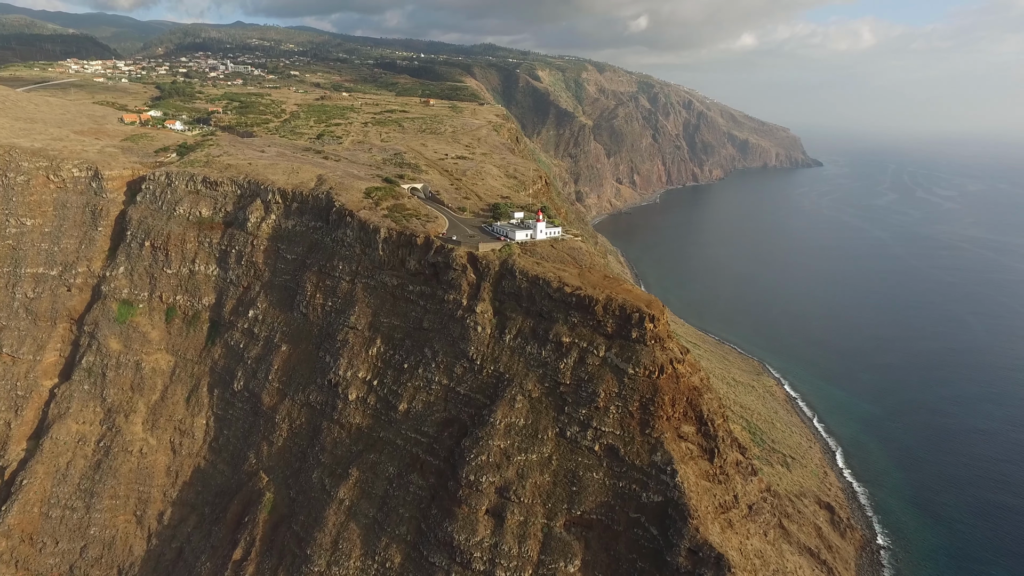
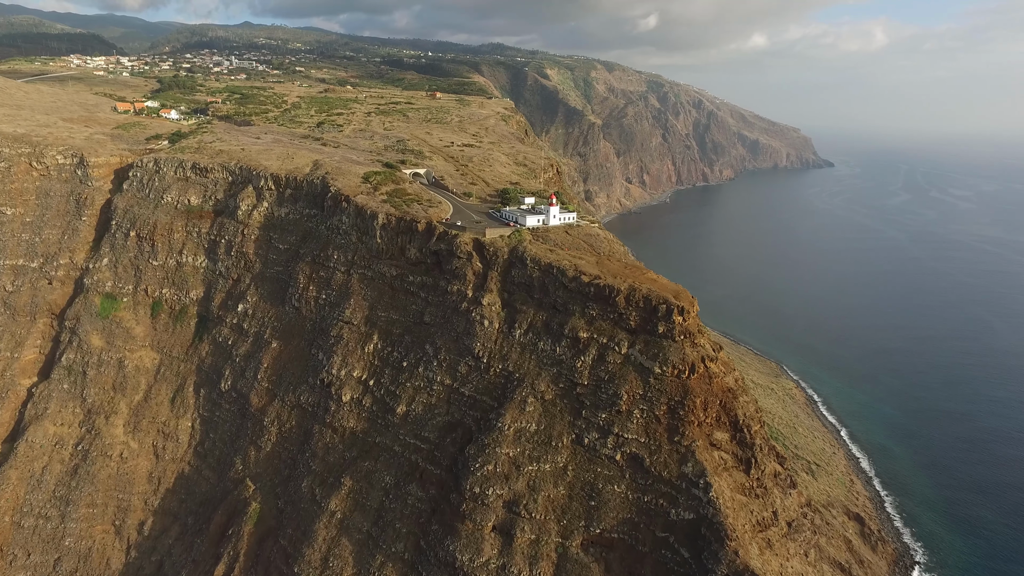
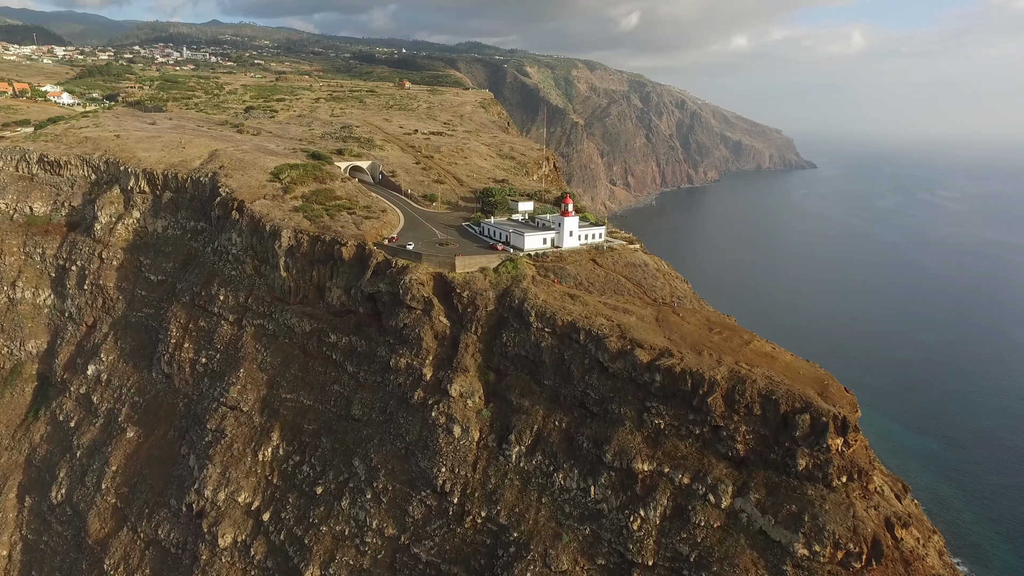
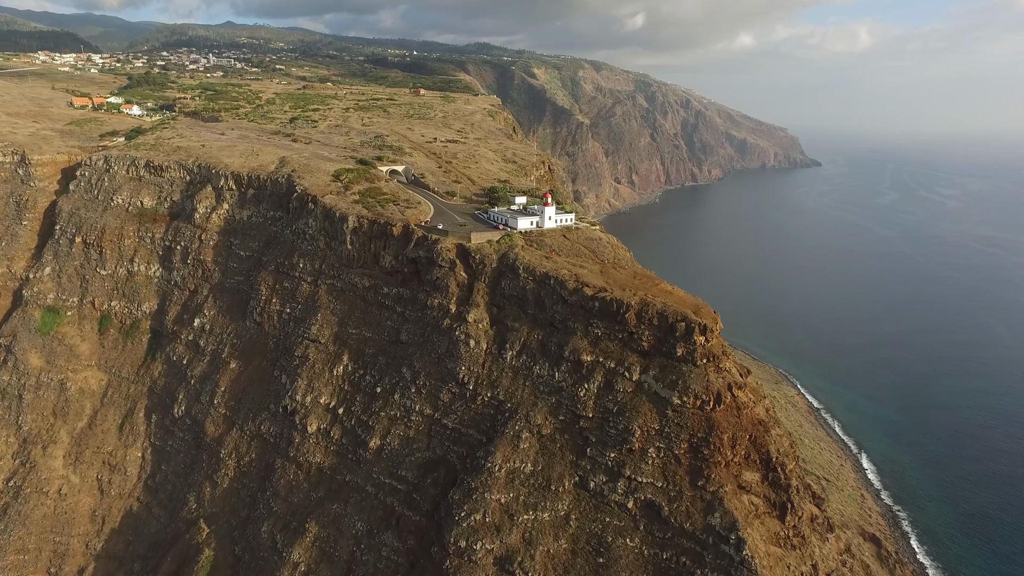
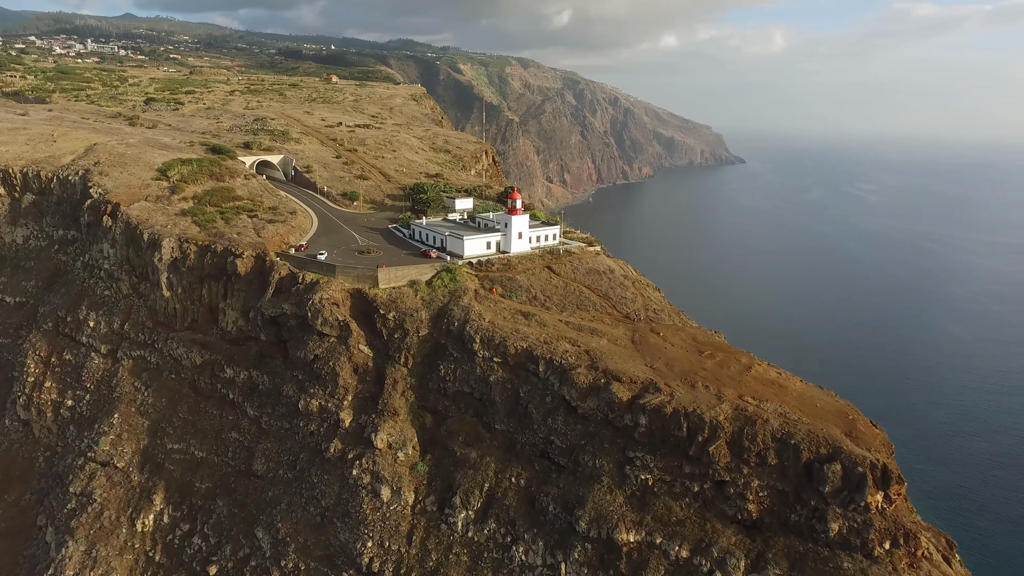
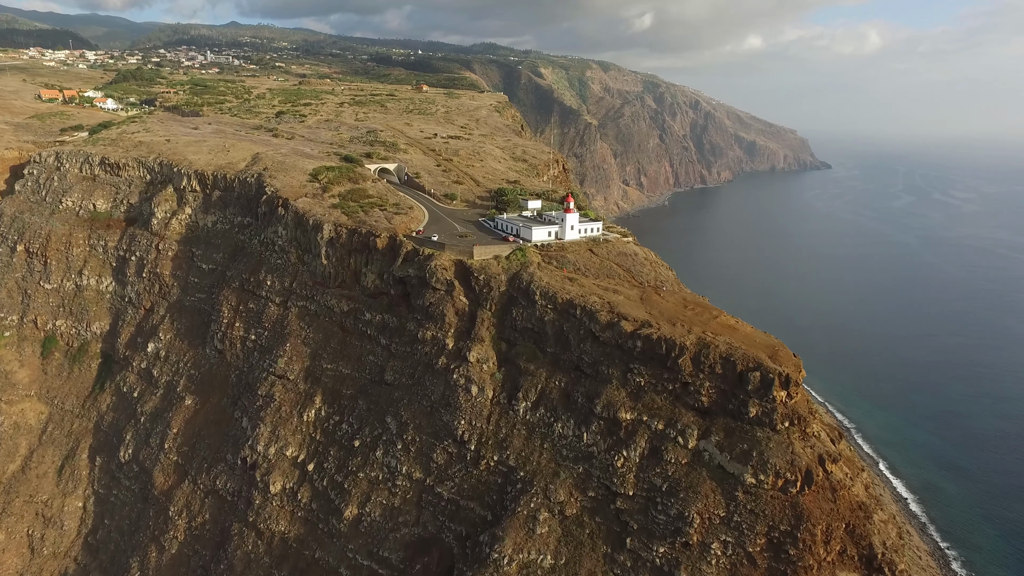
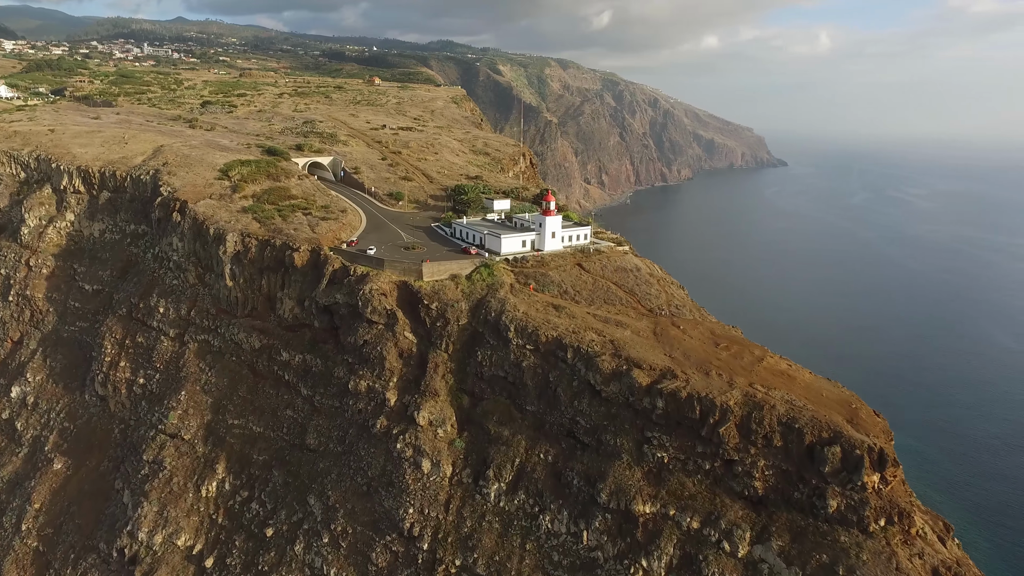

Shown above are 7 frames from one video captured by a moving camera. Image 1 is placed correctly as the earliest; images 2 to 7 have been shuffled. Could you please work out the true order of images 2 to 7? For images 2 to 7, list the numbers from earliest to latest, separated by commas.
2, 4, 6, 3, 7, 5
